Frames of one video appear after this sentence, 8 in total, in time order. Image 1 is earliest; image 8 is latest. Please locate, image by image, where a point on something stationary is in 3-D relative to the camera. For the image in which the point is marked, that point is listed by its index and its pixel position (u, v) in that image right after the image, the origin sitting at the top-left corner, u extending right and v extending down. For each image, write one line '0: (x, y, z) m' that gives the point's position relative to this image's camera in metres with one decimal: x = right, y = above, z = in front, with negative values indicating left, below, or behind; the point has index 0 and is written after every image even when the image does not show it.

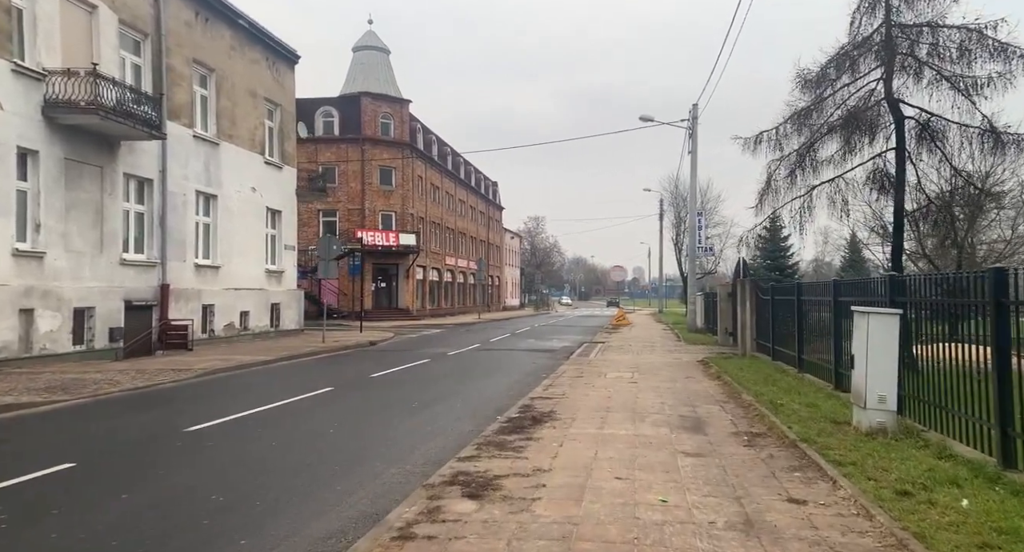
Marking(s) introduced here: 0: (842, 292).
0: (+4.8, -0.2, +11.3) m
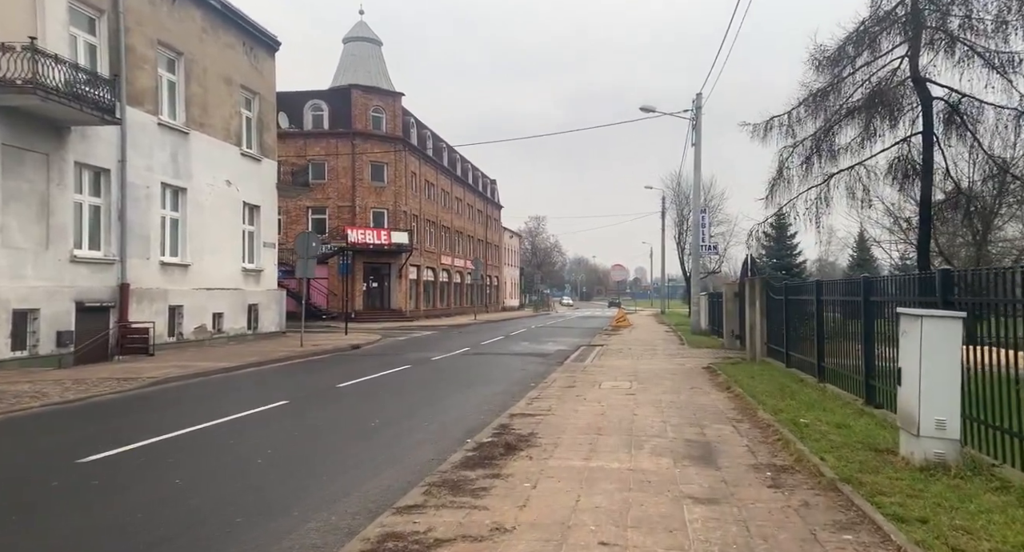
0: (+4.5, -0.2, +9.7) m
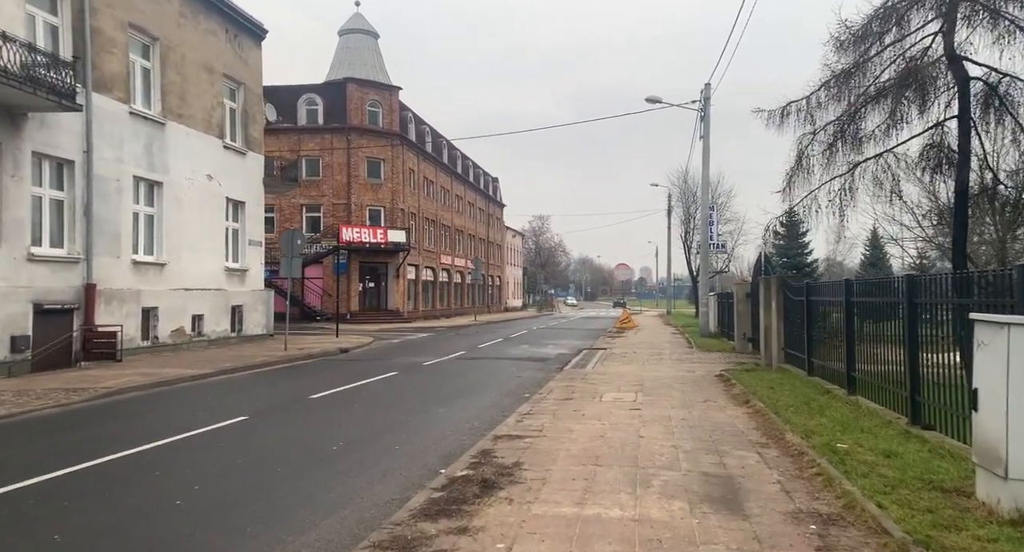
0: (+4.4, -0.2, +8.4) m
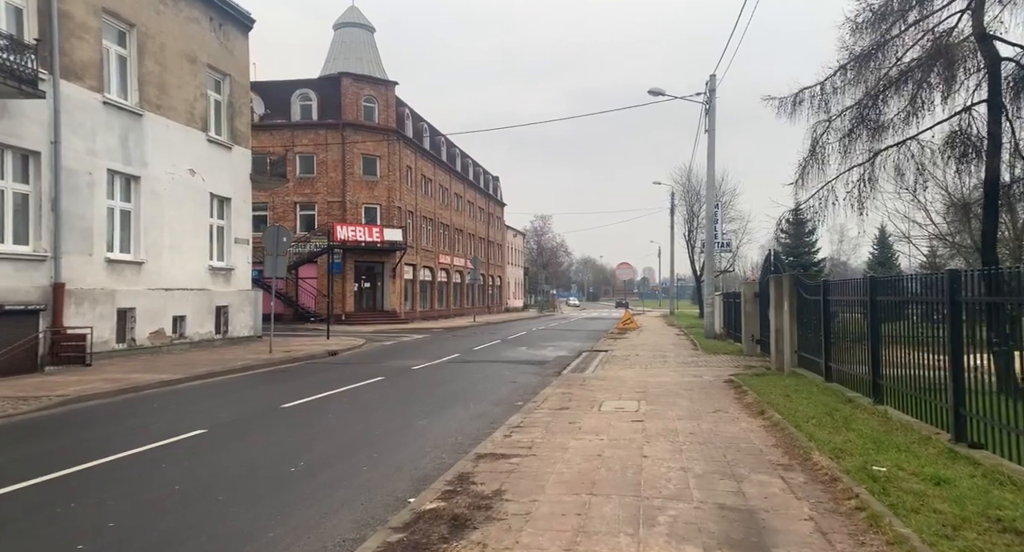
0: (+4.3, -0.1, +7.4) m
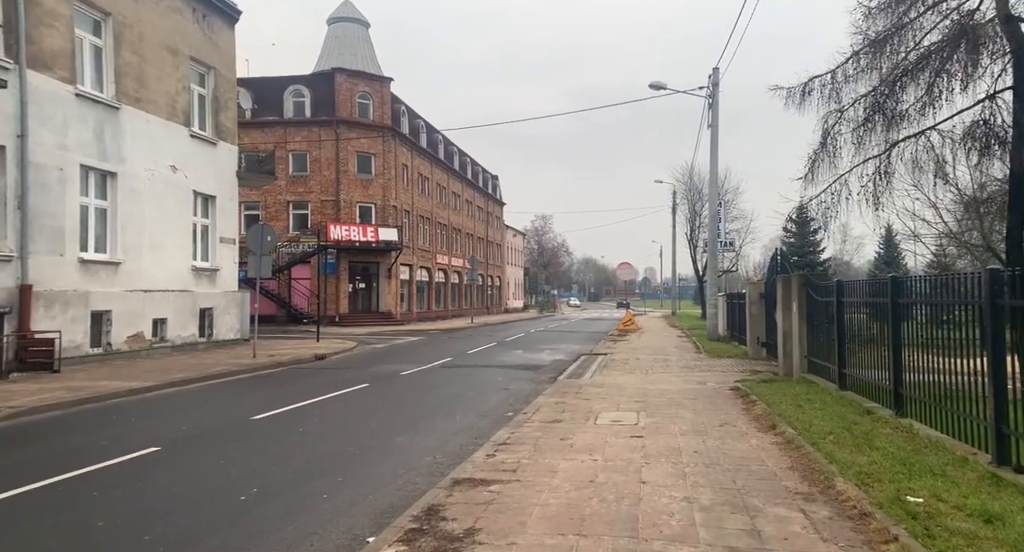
0: (+4.1, -0.1, +6.5) m
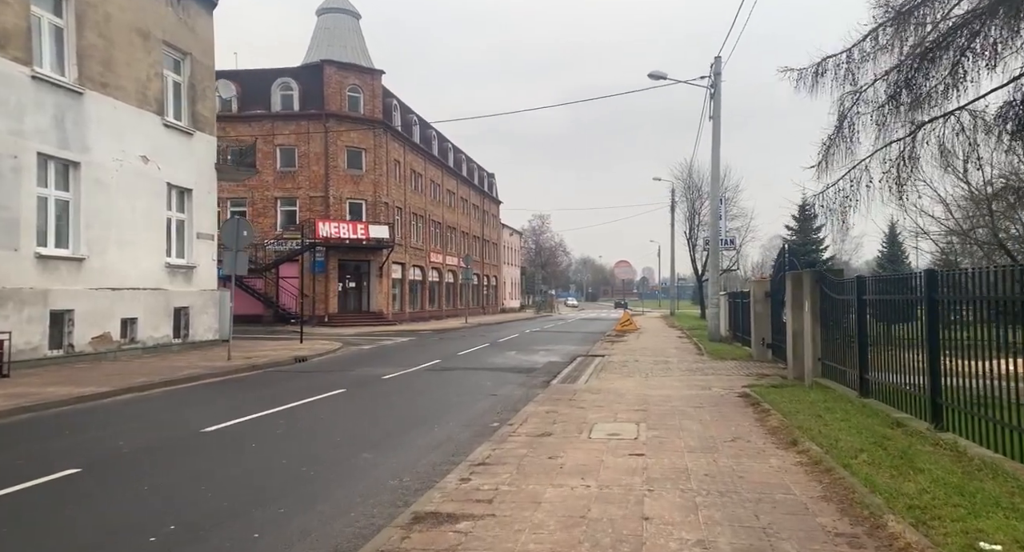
0: (+3.9, -0.1, +5.4) m
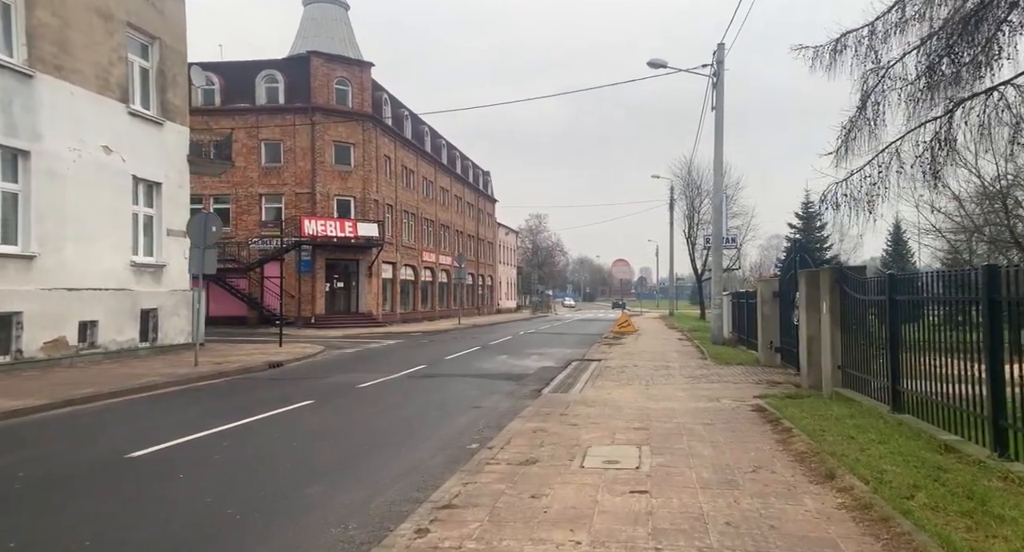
0: (+3.7, 0.0, +4.2) m
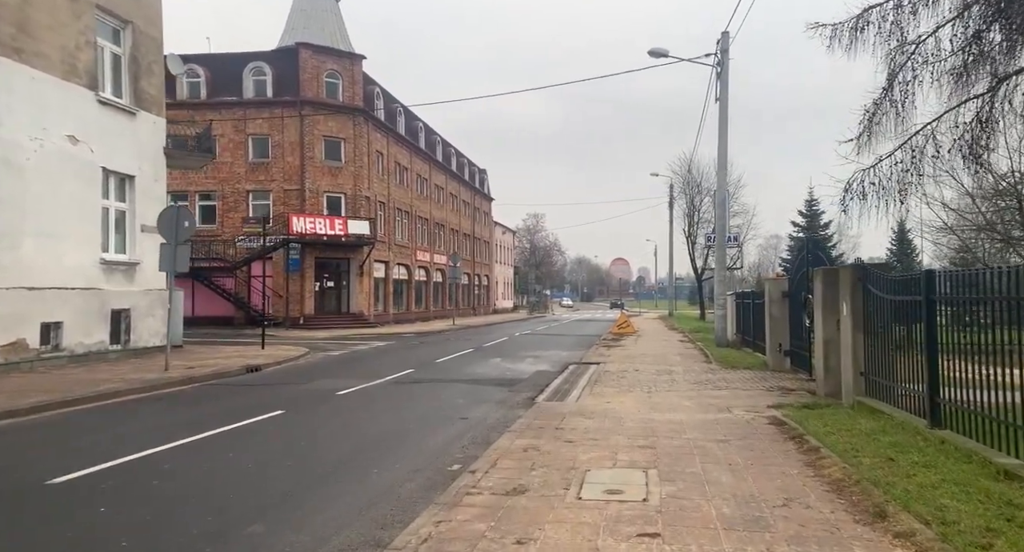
0: (+3.6, 0.0, +3.1) m
